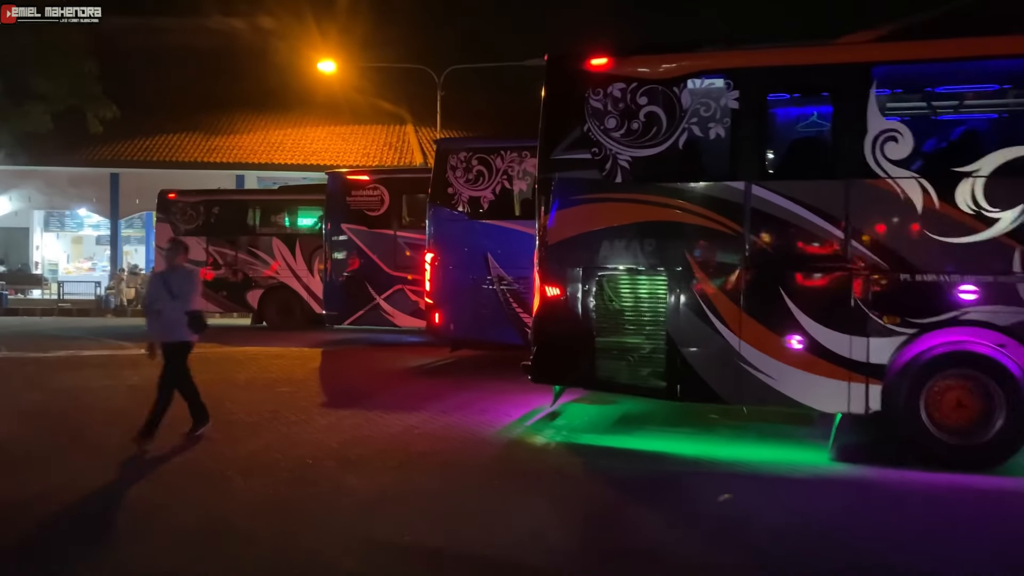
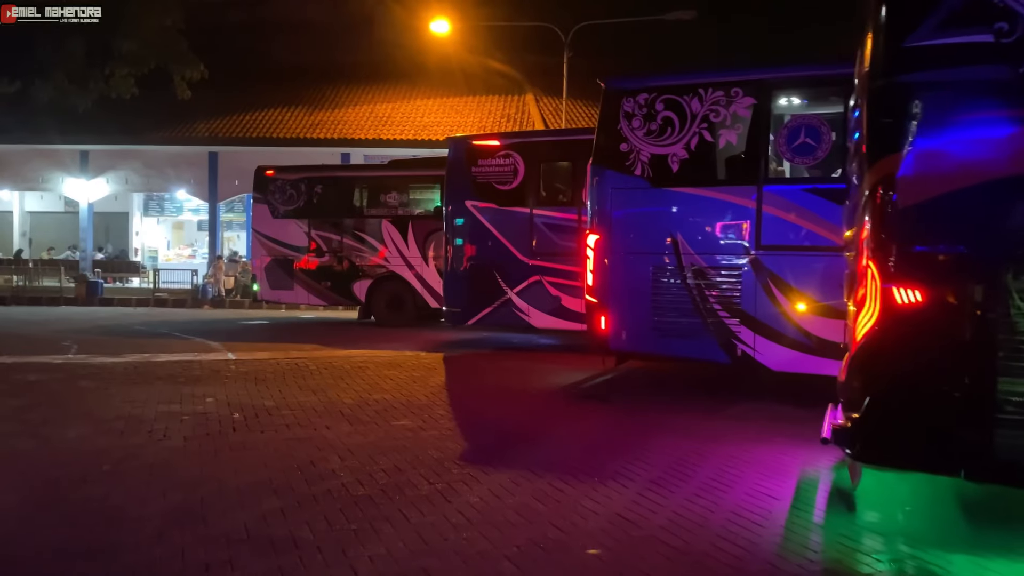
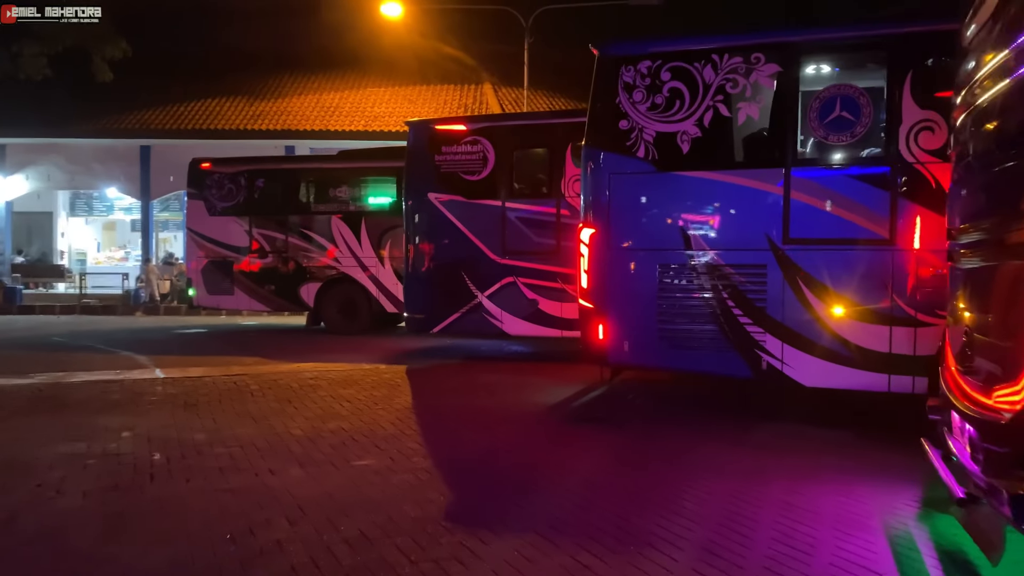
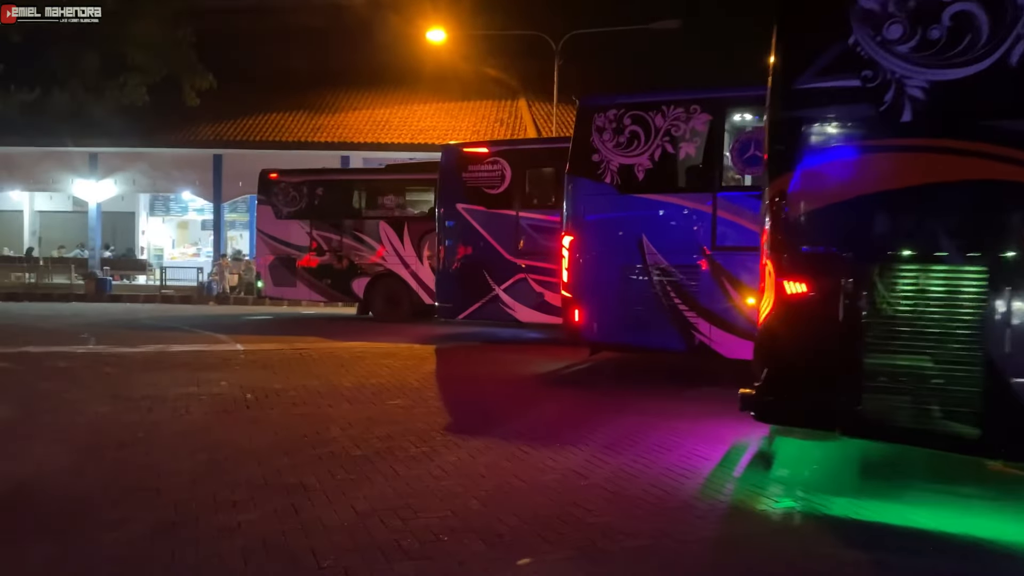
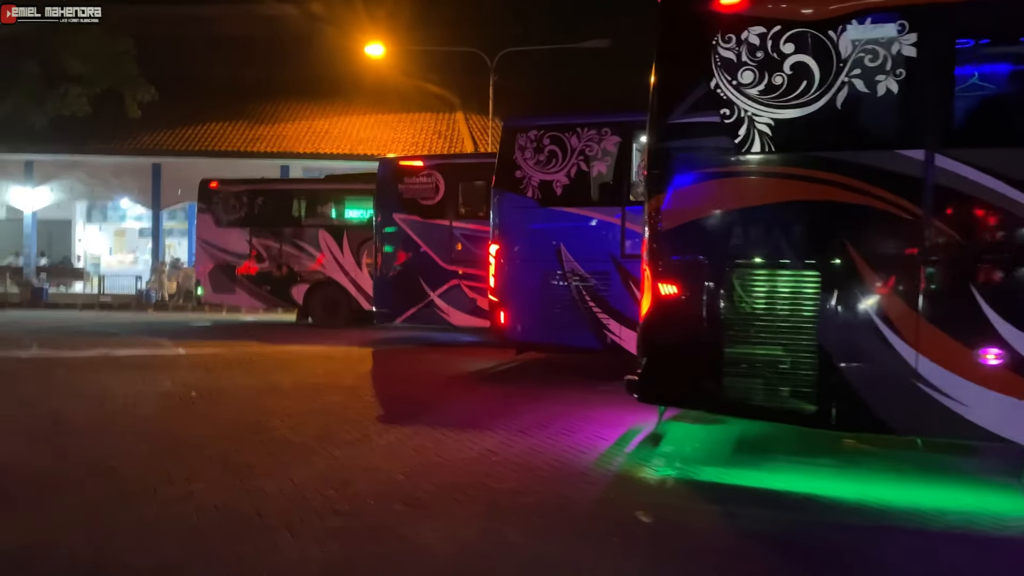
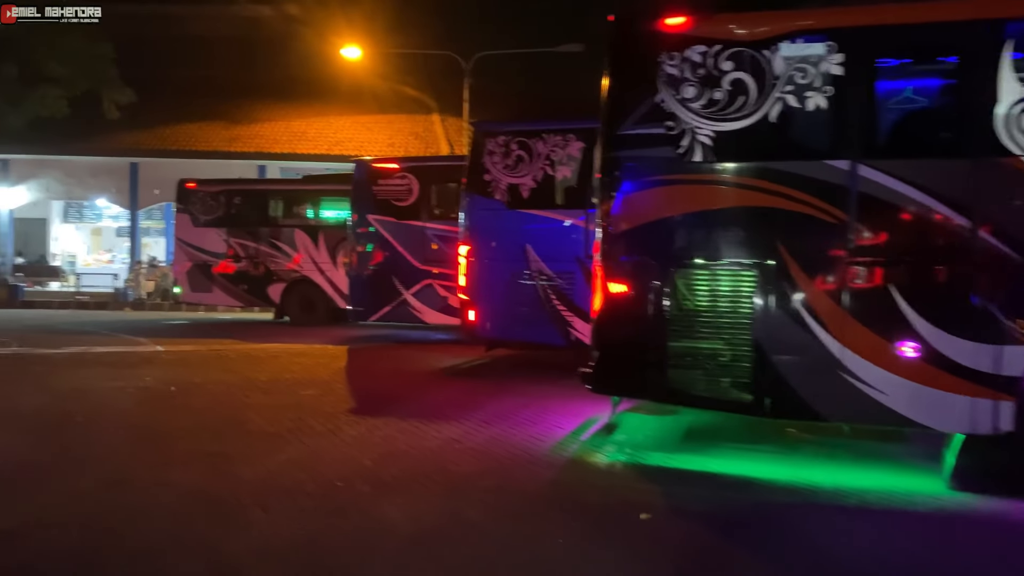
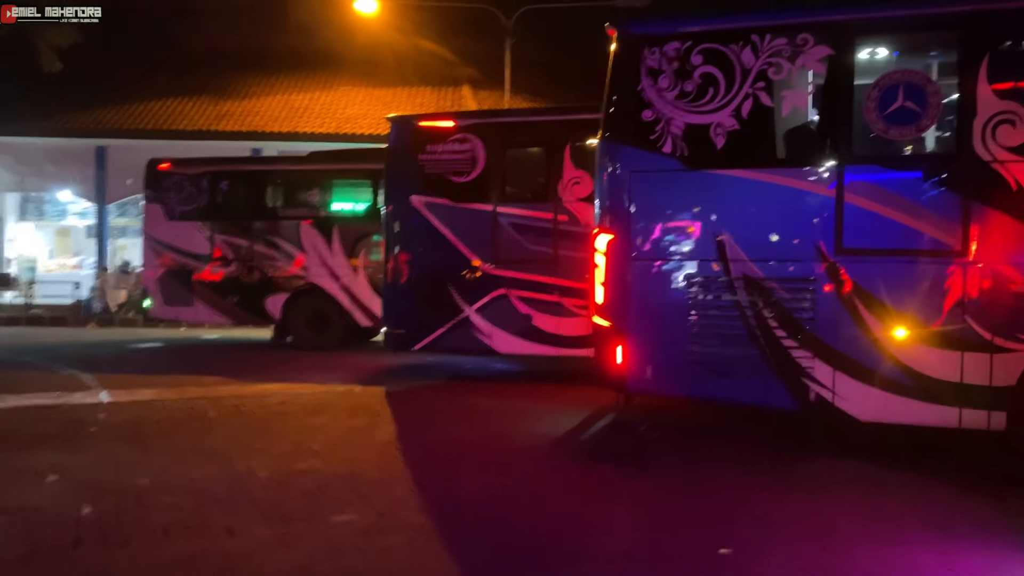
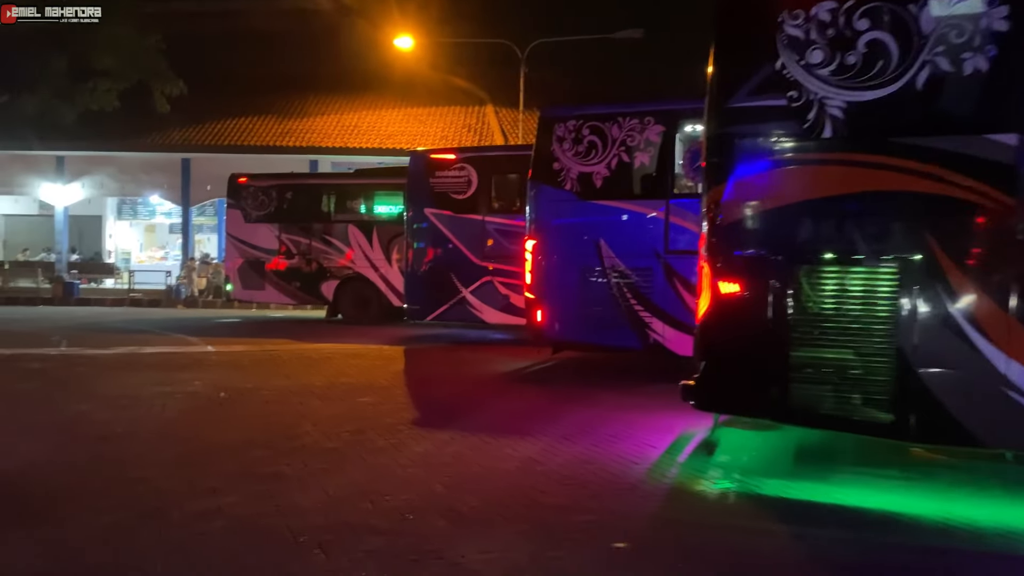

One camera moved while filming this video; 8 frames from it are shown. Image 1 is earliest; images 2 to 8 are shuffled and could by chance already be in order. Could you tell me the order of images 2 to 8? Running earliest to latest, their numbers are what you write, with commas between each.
6, 5, 8, 4, 2, 3, 7
